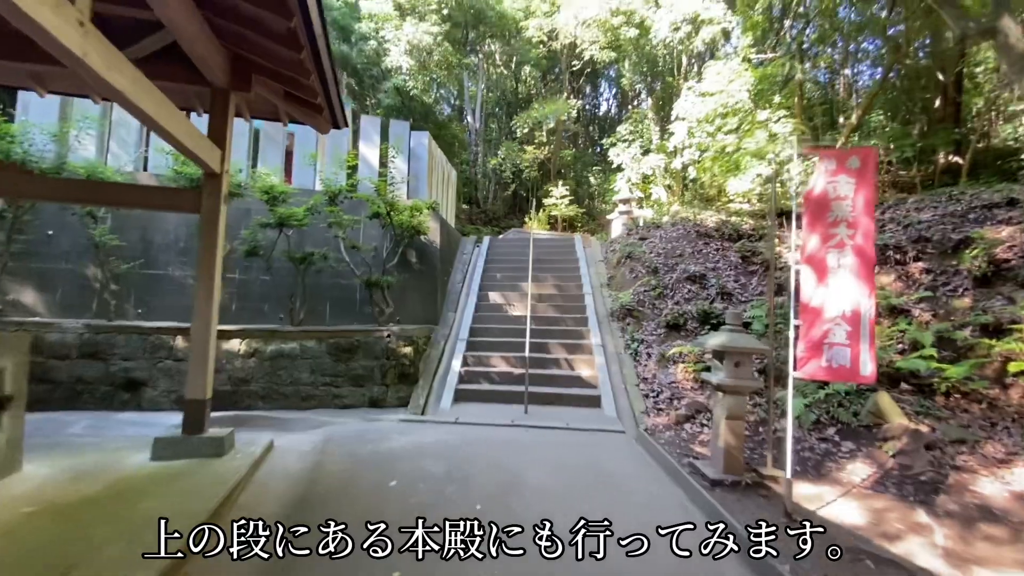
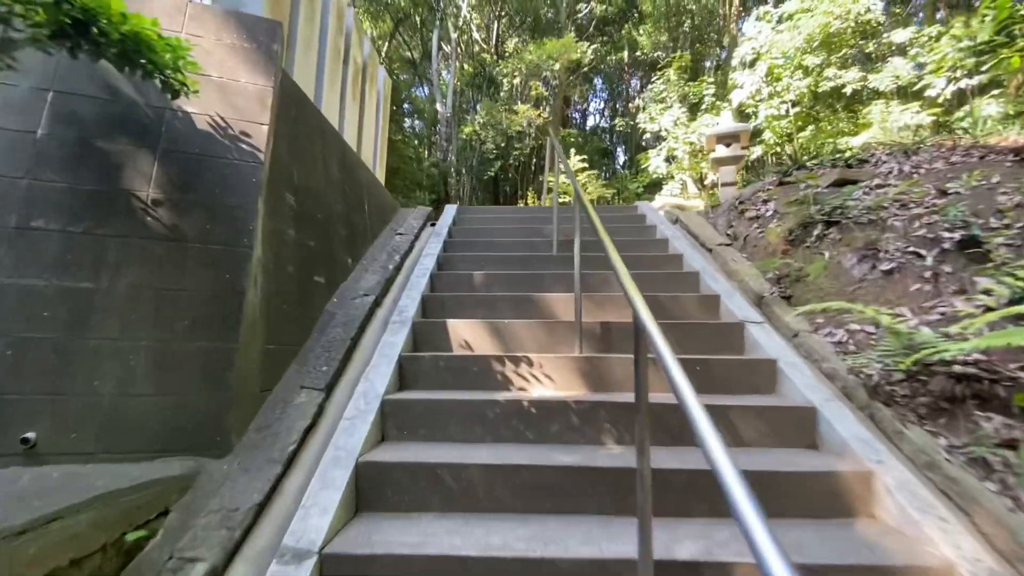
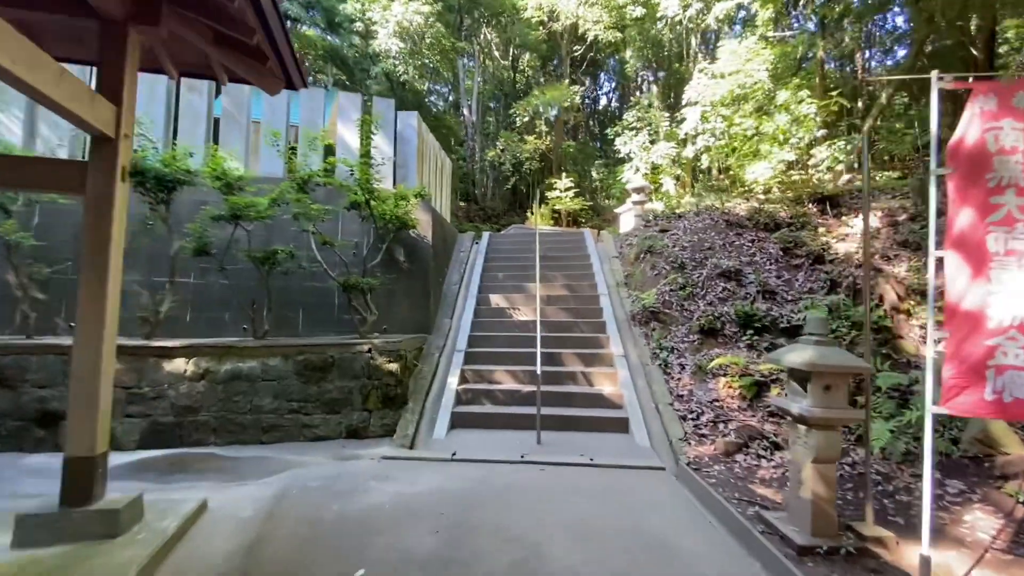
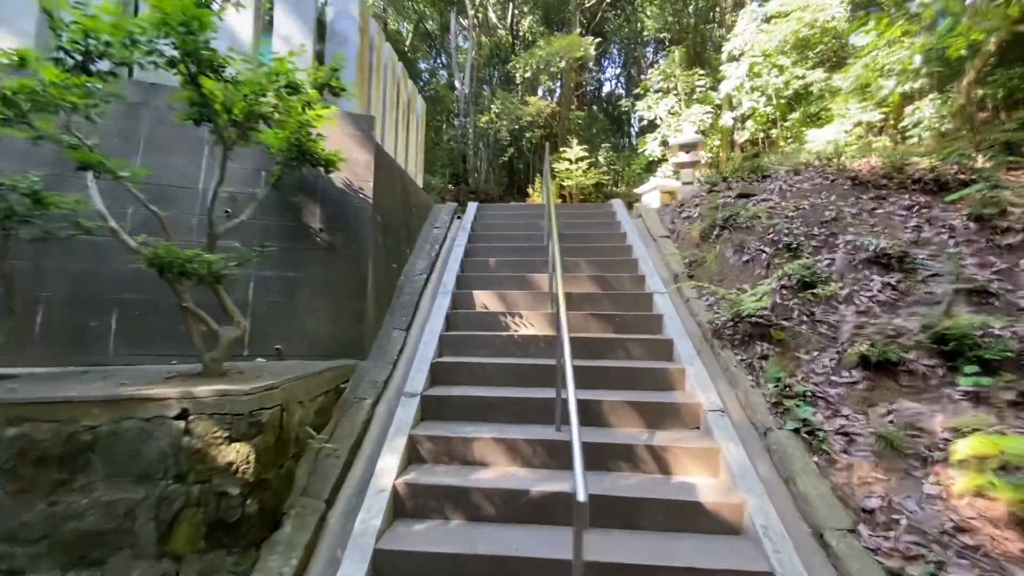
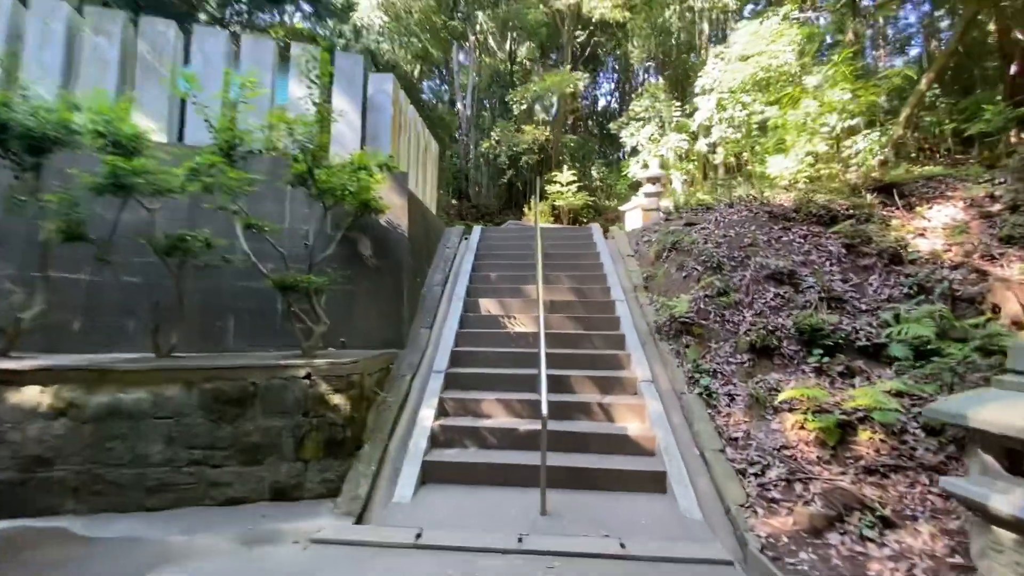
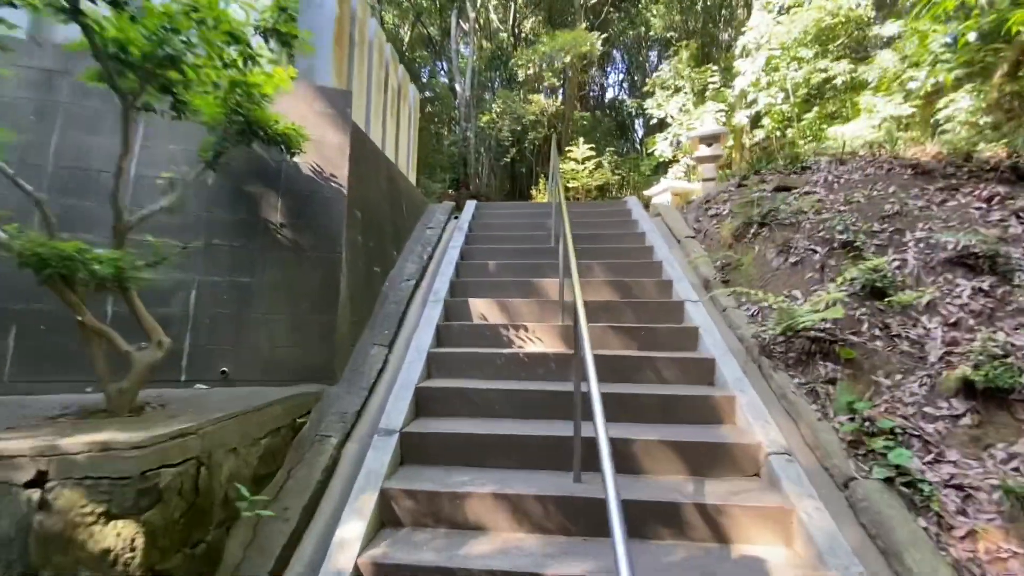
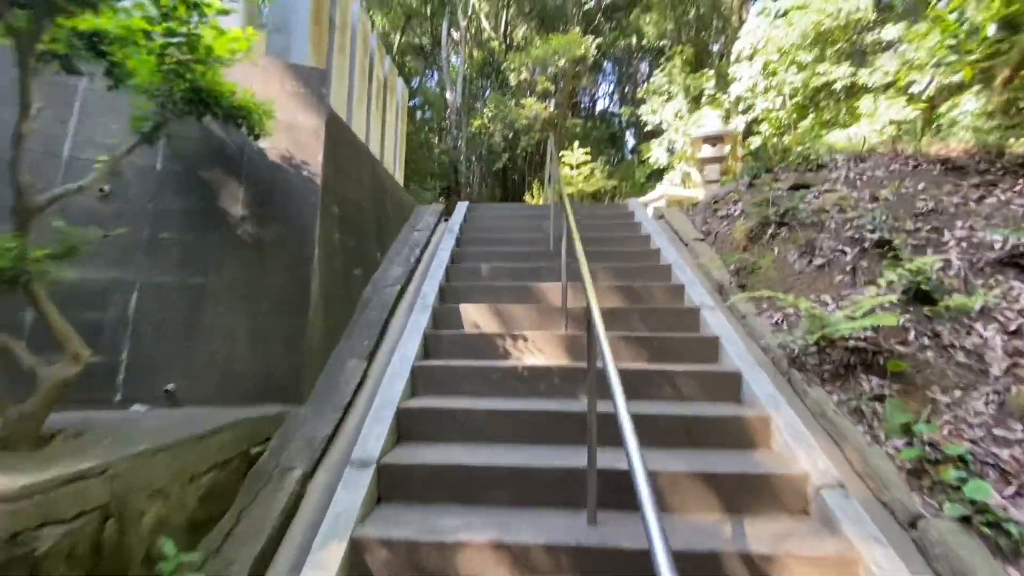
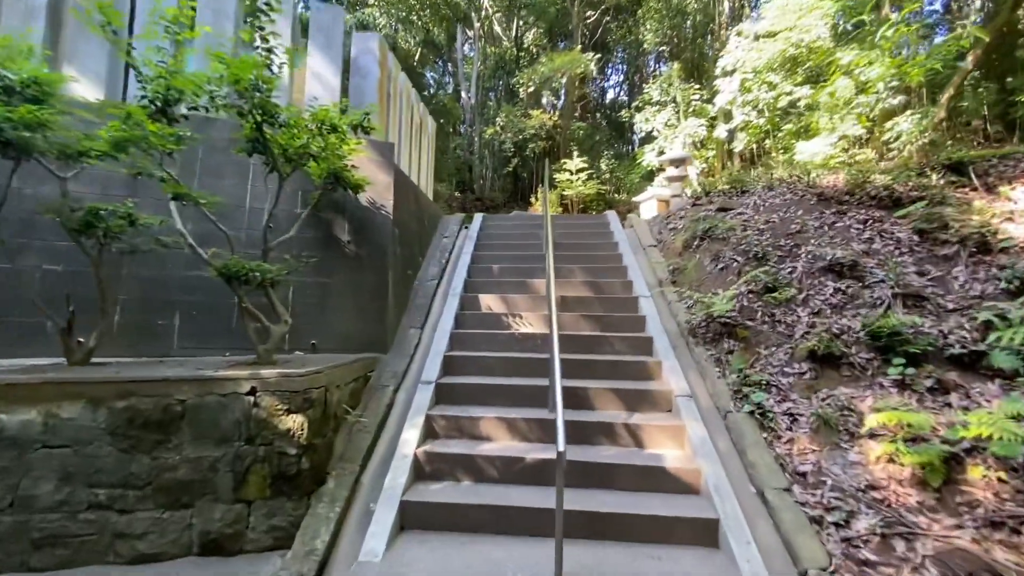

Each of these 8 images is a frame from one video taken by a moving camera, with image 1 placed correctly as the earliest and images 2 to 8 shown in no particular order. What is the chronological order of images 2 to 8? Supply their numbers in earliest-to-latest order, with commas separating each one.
3, 5, 8, 4, 6, 7, 2
